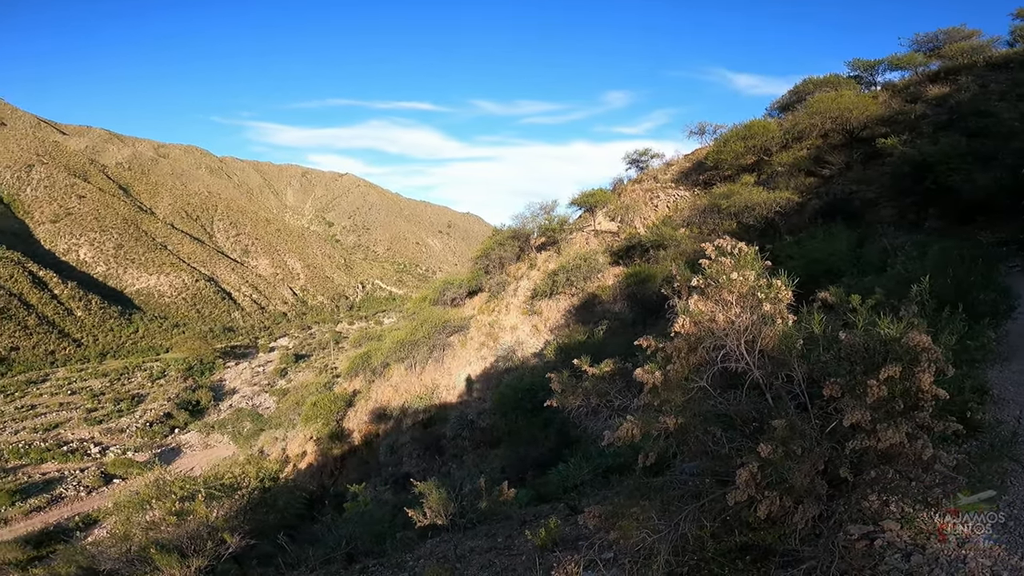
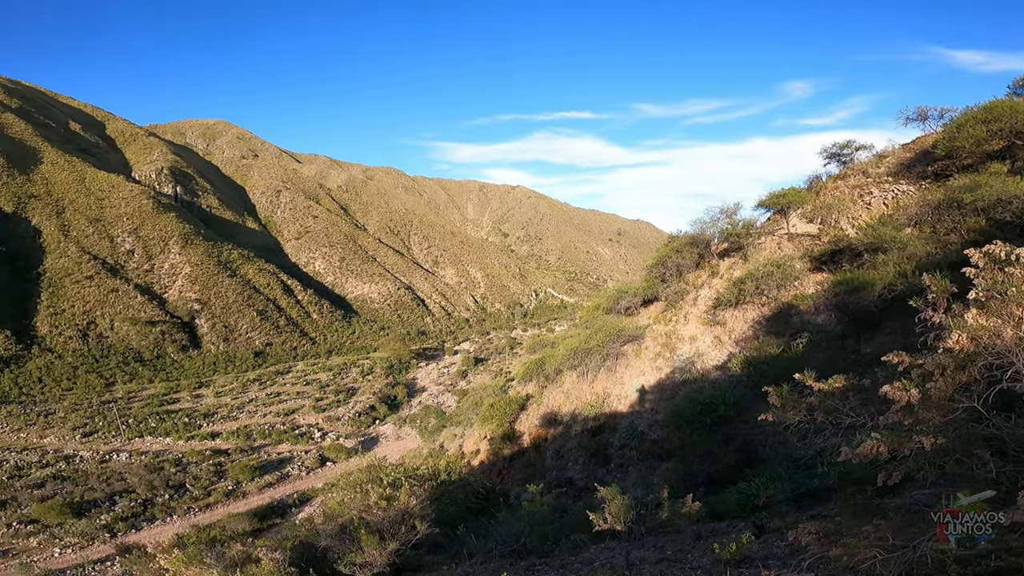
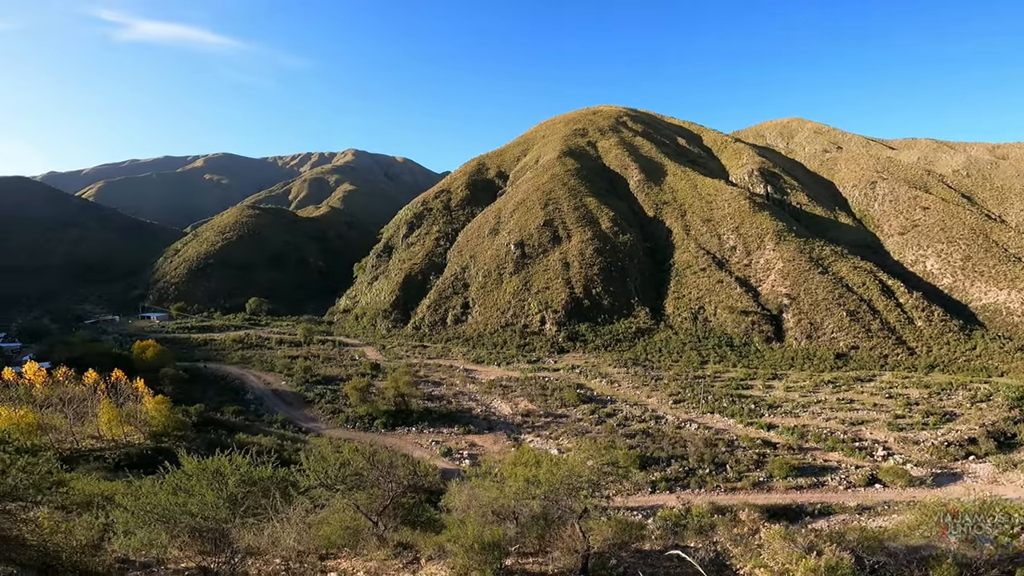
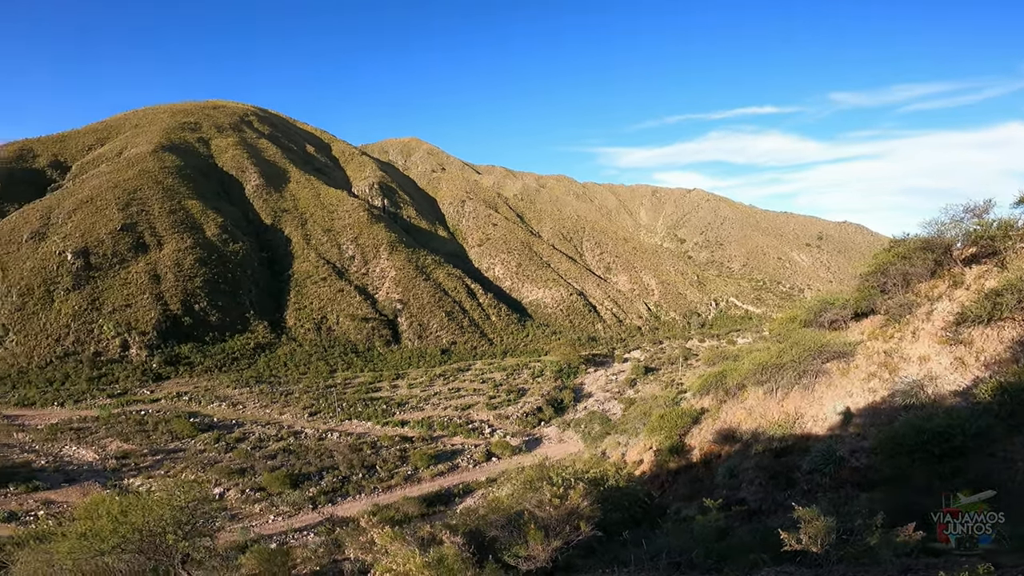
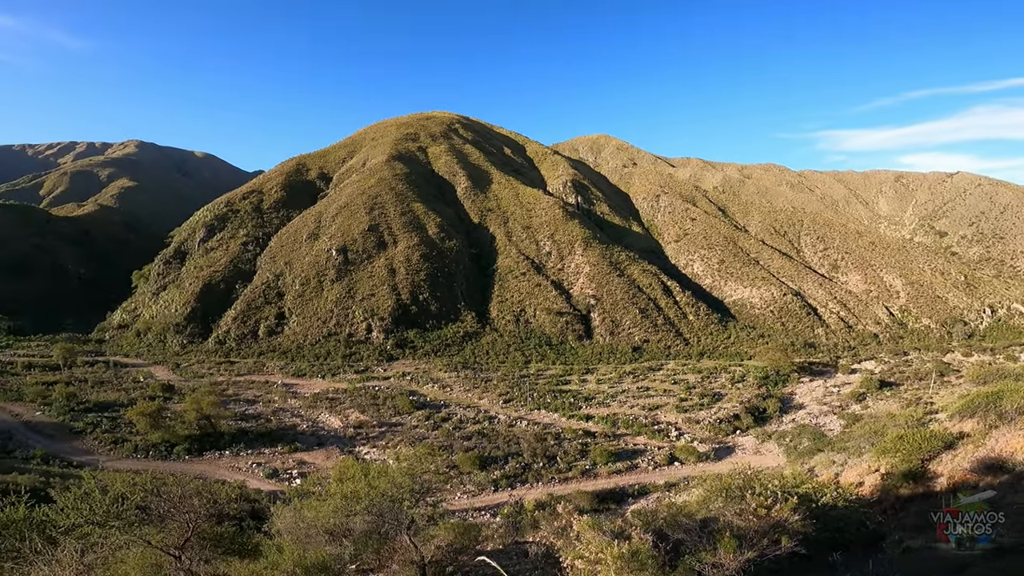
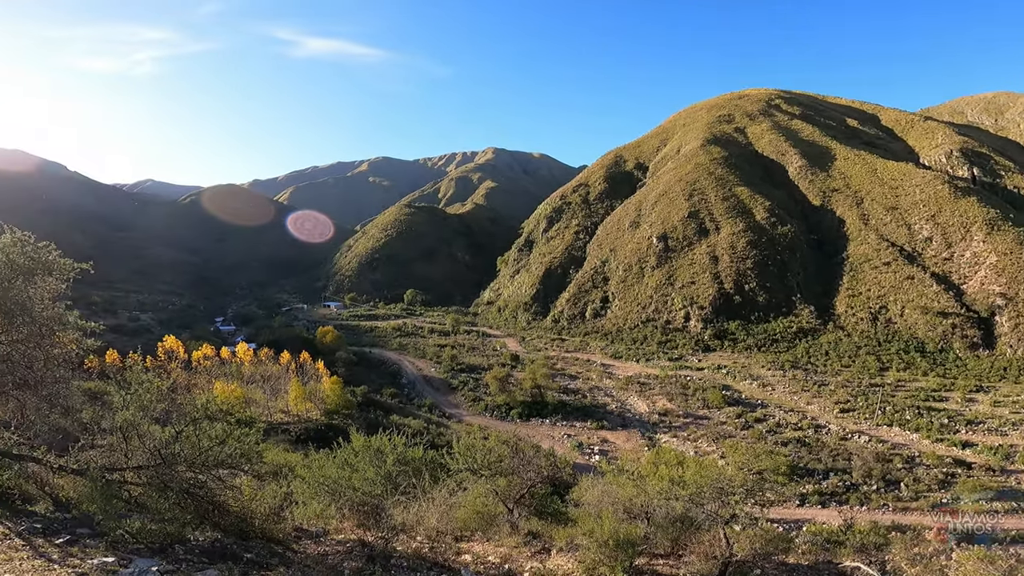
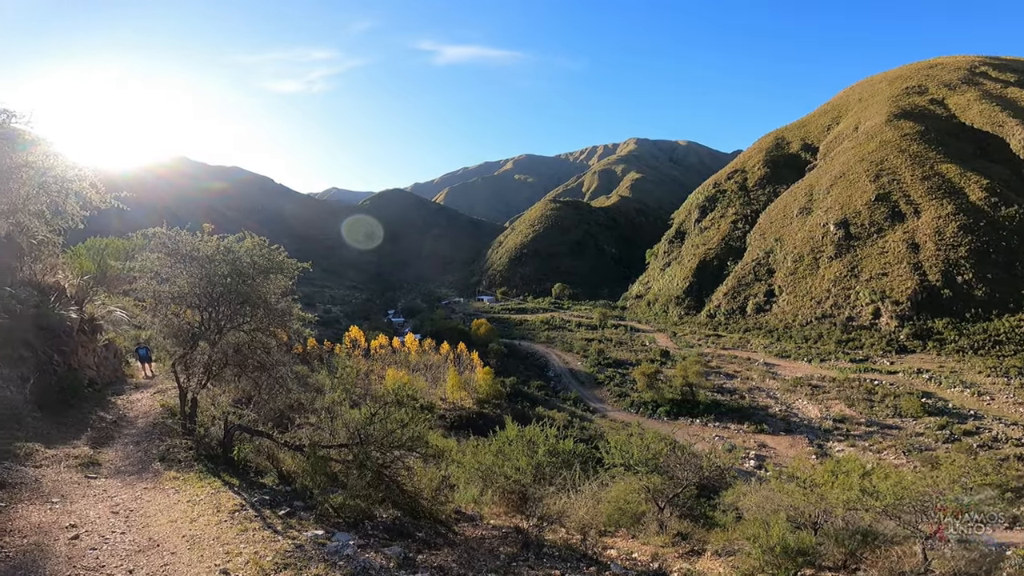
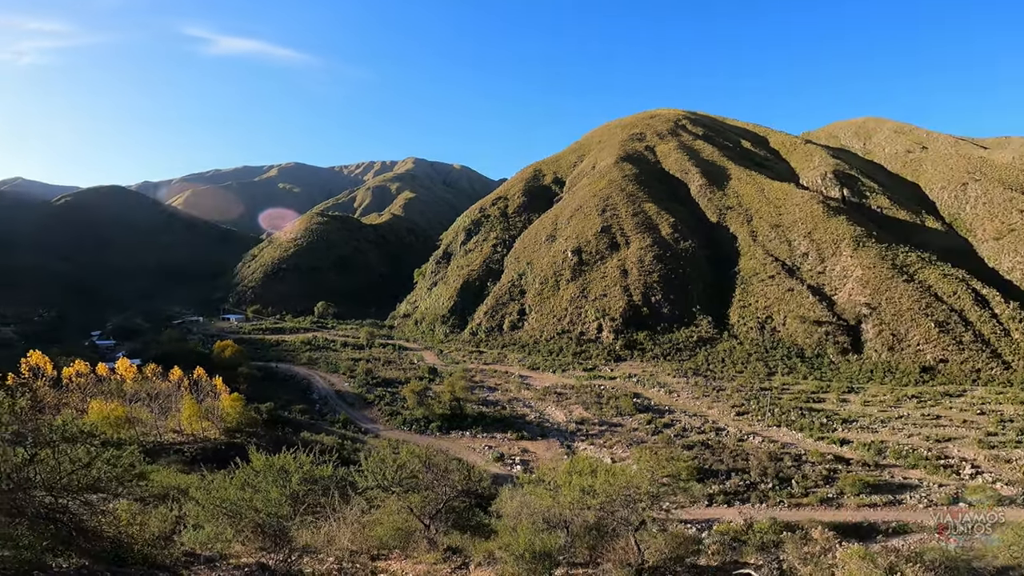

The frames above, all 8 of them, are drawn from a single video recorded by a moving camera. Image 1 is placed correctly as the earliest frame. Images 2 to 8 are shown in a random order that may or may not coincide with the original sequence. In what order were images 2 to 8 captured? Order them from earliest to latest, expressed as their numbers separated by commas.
2, 4, 5, 3, 6, 7, 8
